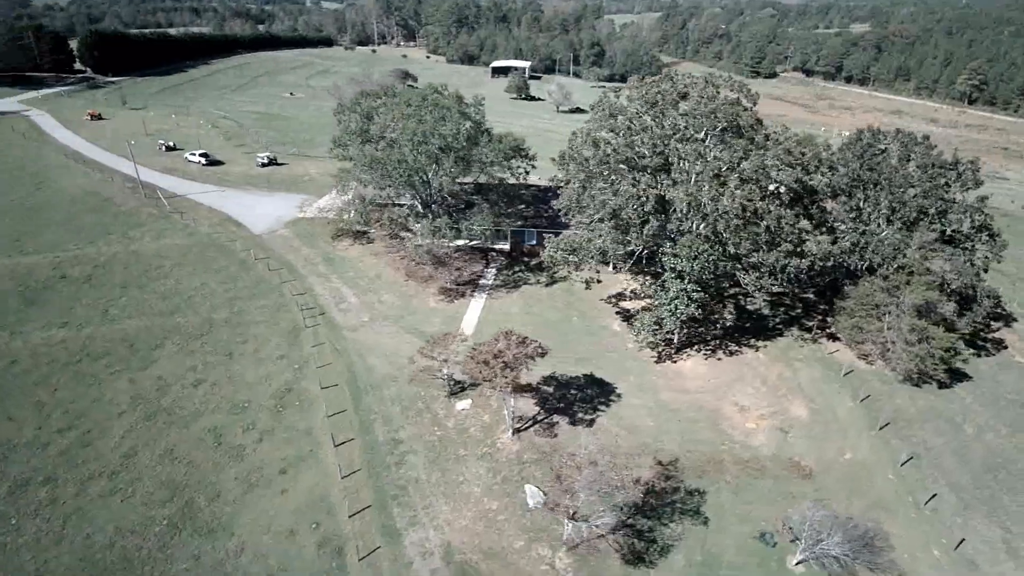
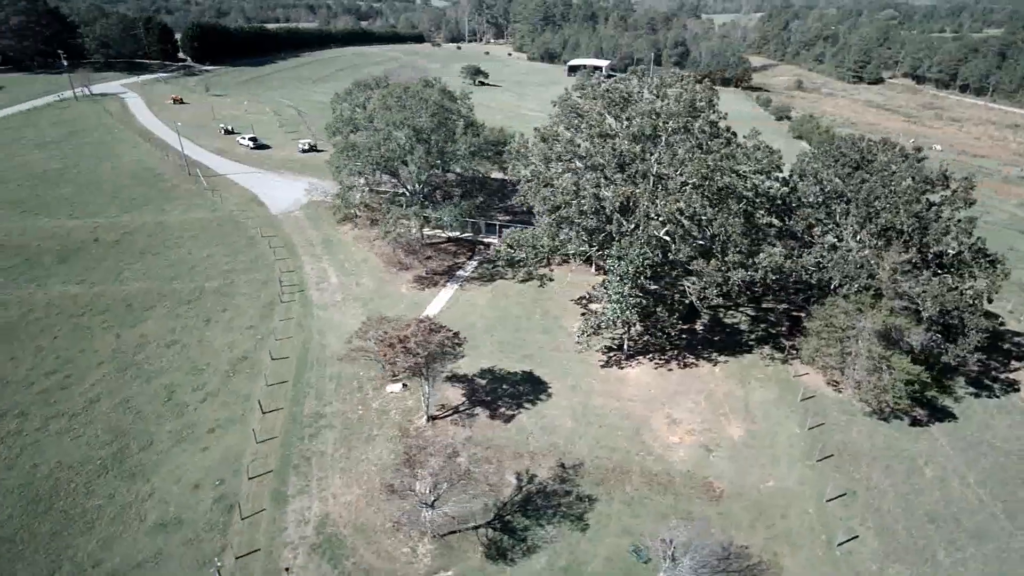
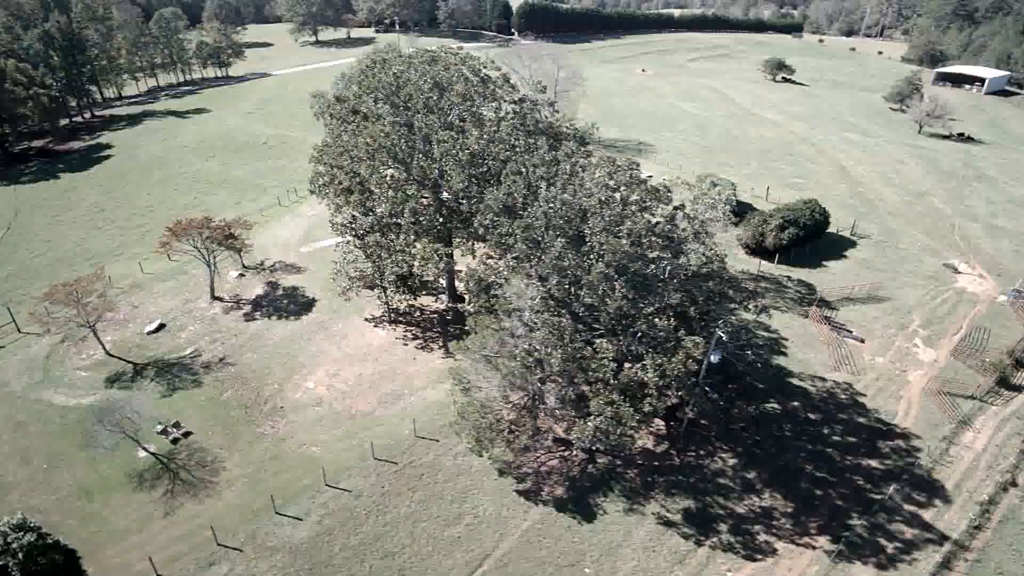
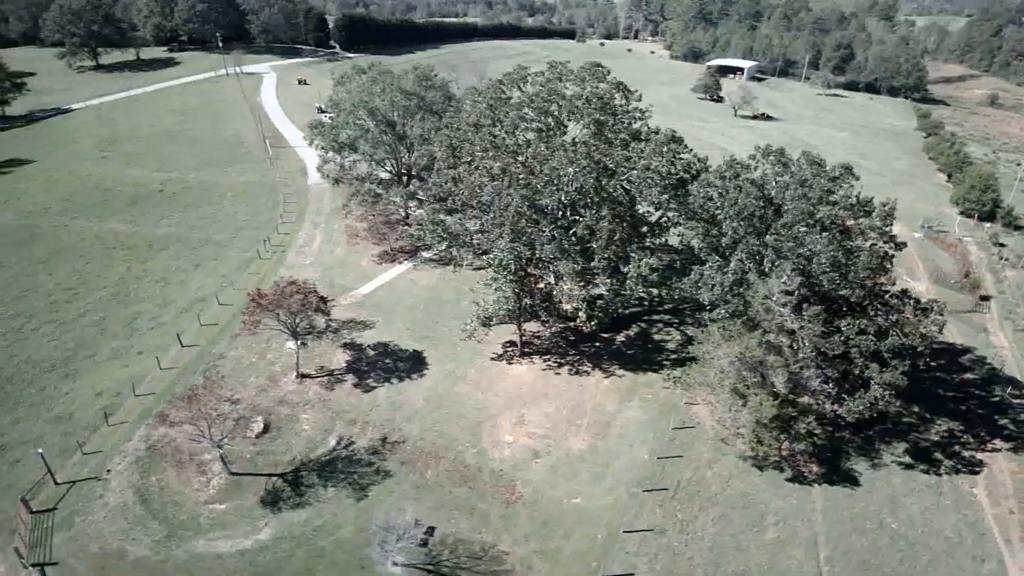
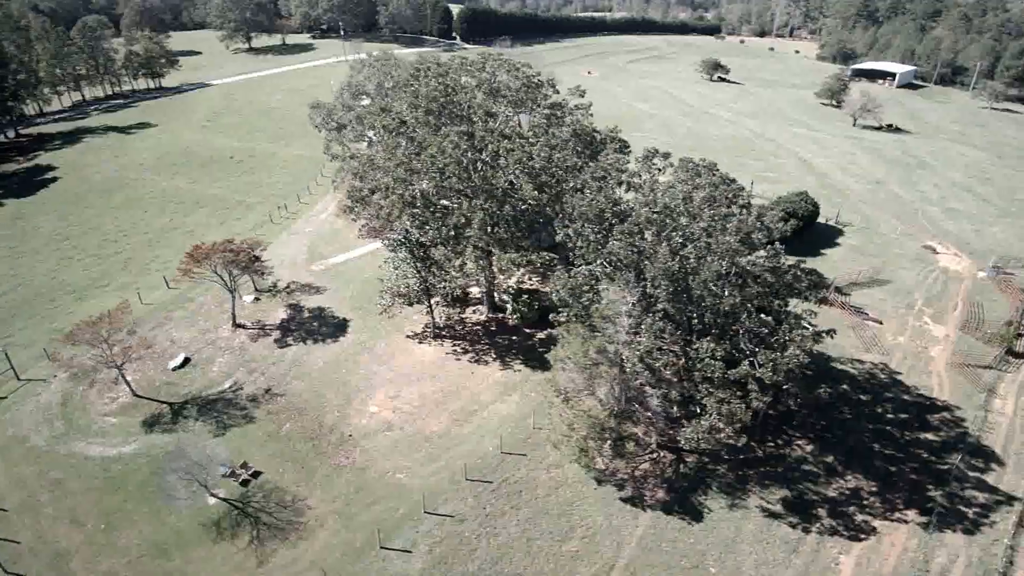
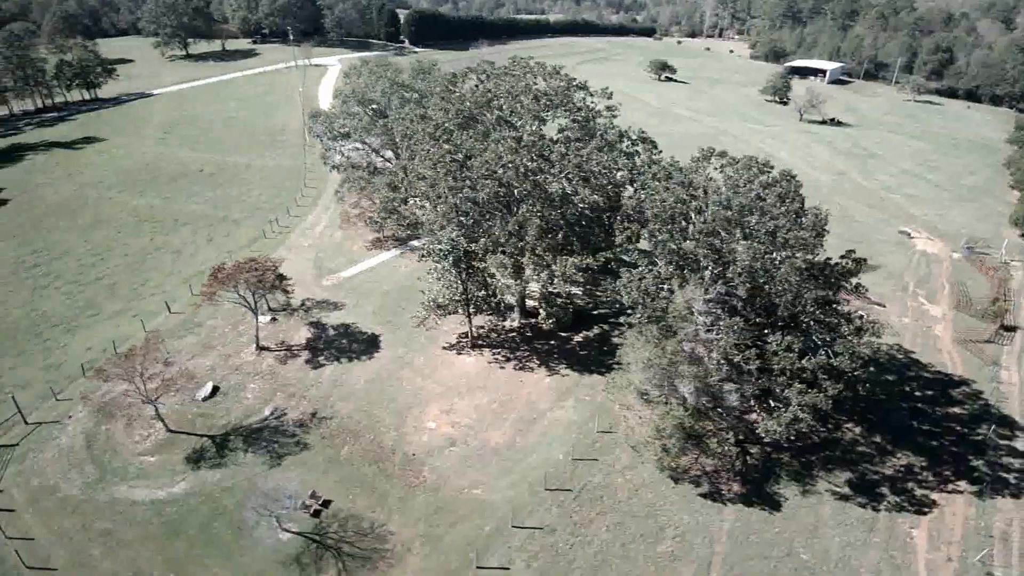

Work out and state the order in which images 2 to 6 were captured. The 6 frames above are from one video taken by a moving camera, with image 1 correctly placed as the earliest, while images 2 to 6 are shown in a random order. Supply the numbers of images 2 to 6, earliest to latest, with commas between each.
2, 4, 6, 5, 3
